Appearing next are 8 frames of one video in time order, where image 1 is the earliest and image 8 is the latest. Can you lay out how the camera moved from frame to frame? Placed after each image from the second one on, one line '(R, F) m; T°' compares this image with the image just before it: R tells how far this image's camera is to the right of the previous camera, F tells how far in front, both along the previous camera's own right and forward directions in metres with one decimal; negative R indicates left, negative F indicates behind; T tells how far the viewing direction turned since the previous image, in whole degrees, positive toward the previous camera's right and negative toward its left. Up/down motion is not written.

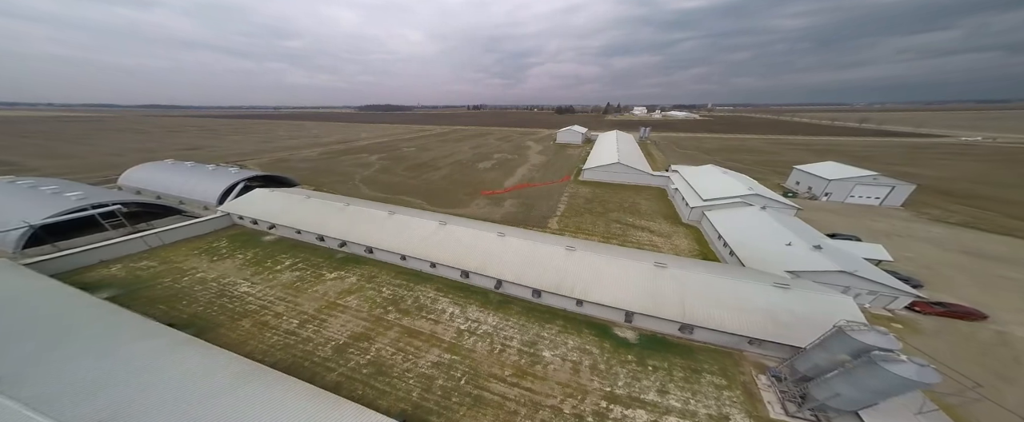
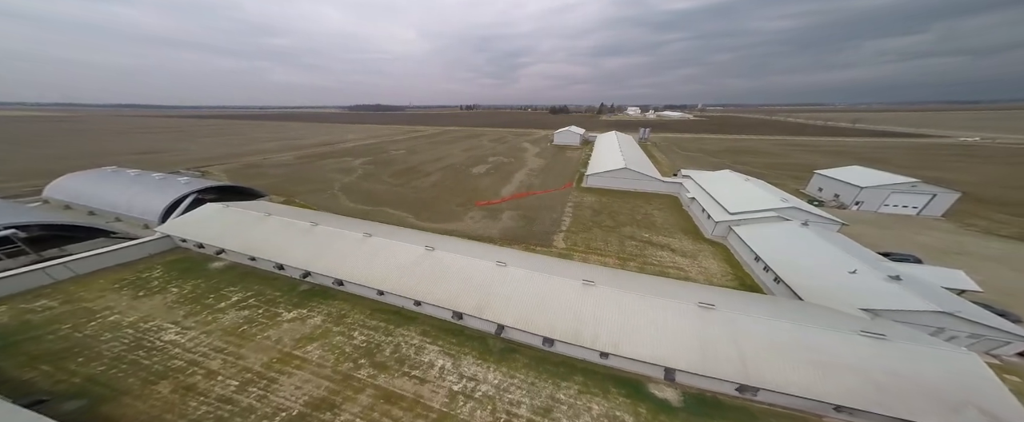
(-0.4, +2.7) m; +2°
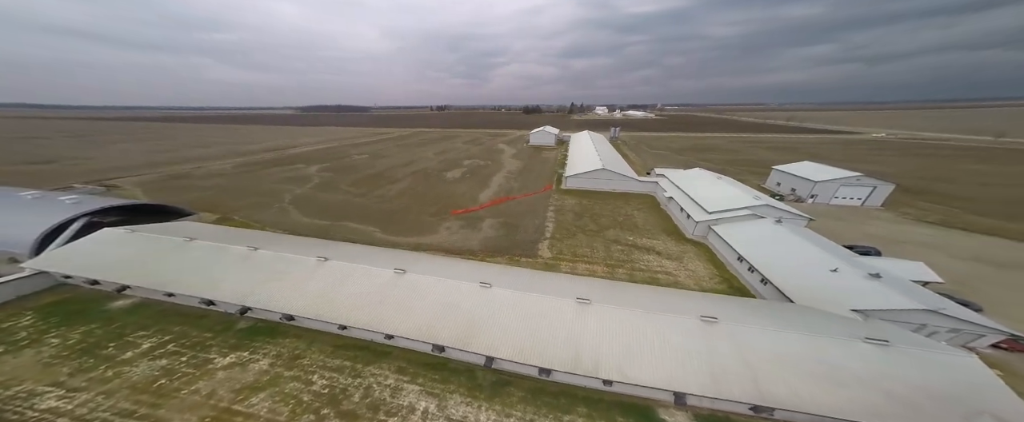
(-0.5, +1.2) m; +6°
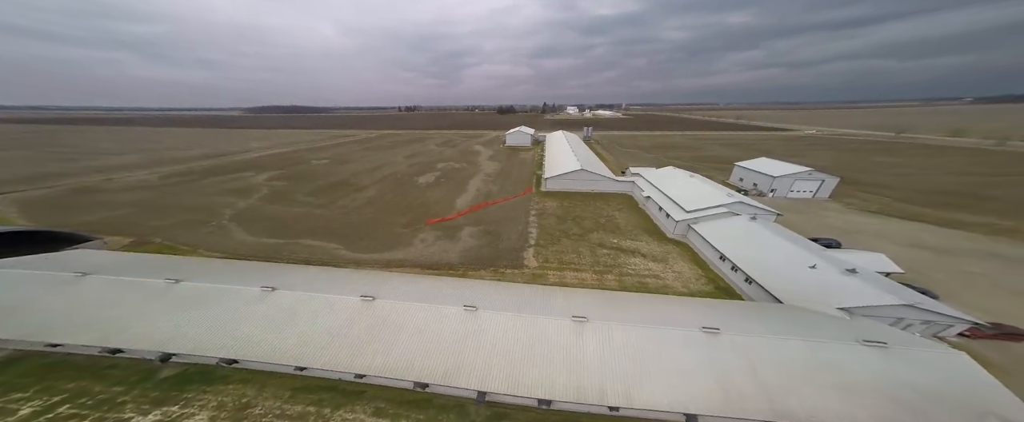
(-0.5, +1.1) m; +6°
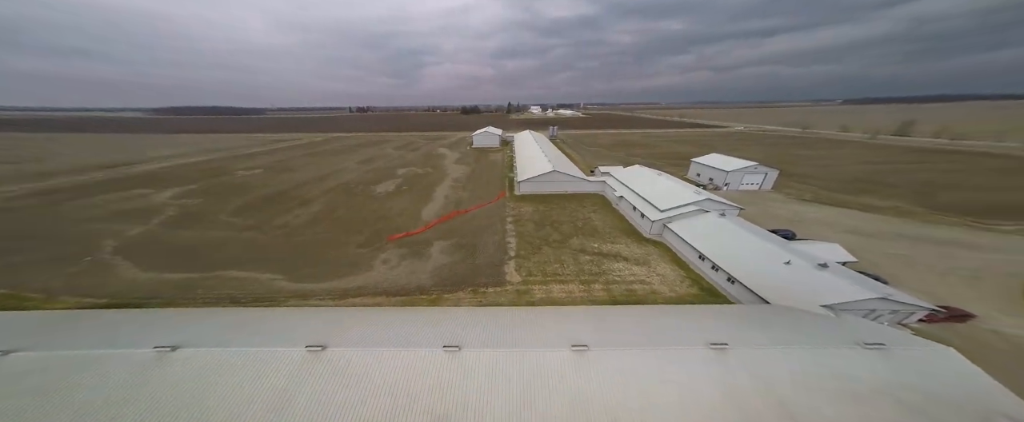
(-0.6, +1.4) m; +8°
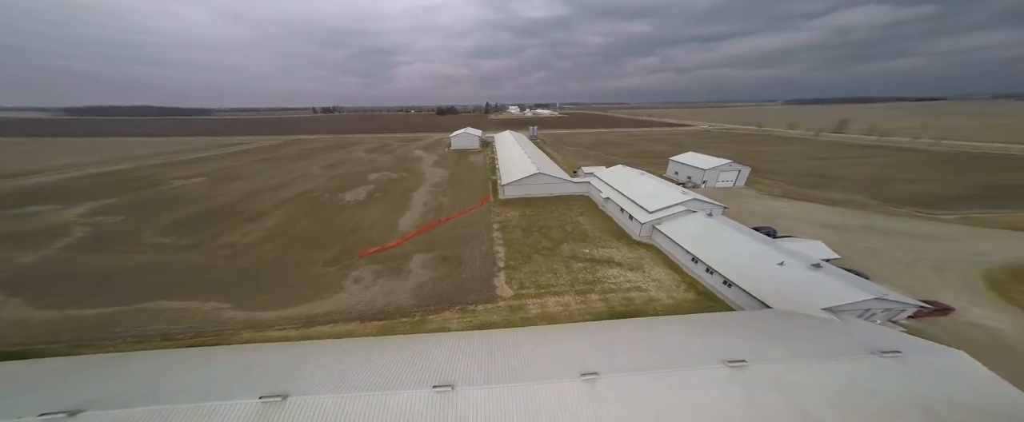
(-0.5, +1.1) m; +5°
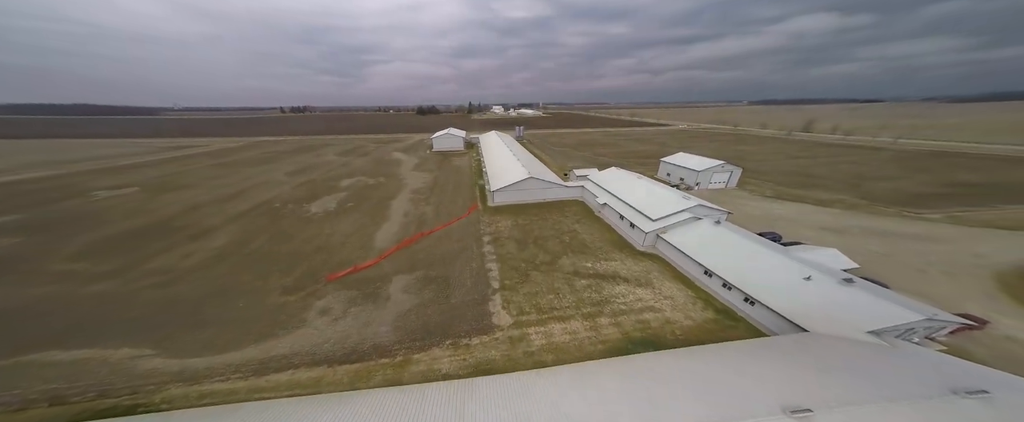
(-0.6, +1.8) m; +4°
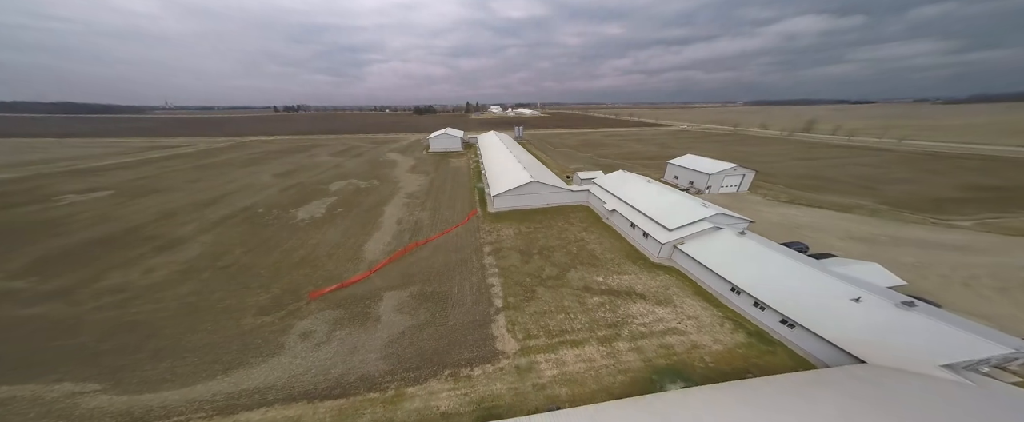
(-0.3, +1.3) m; +1°
